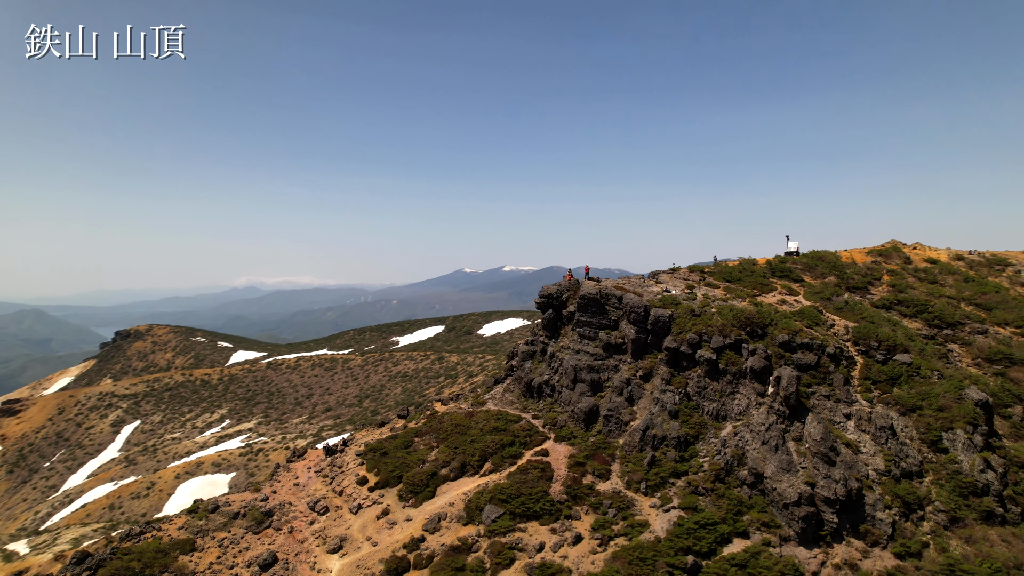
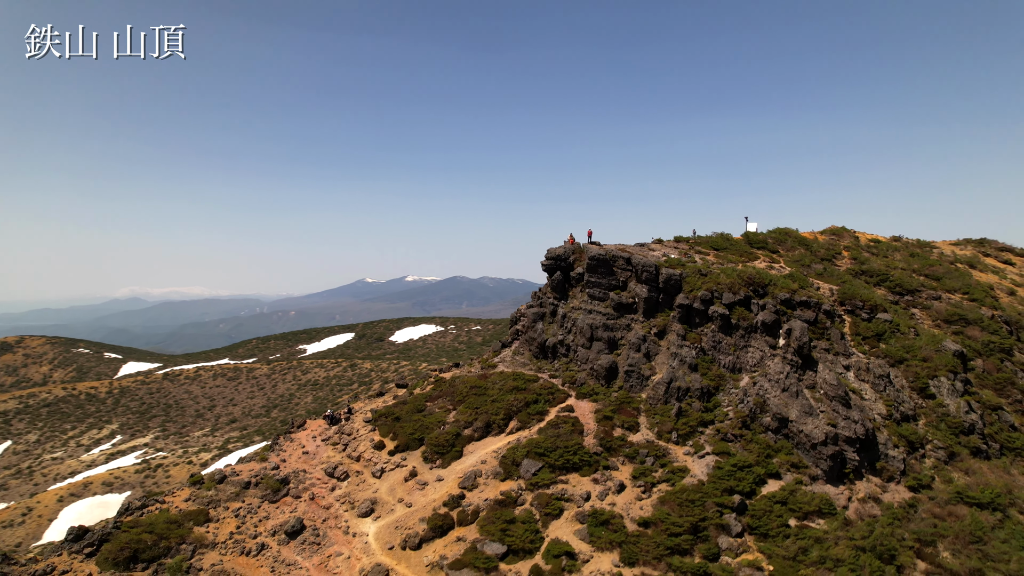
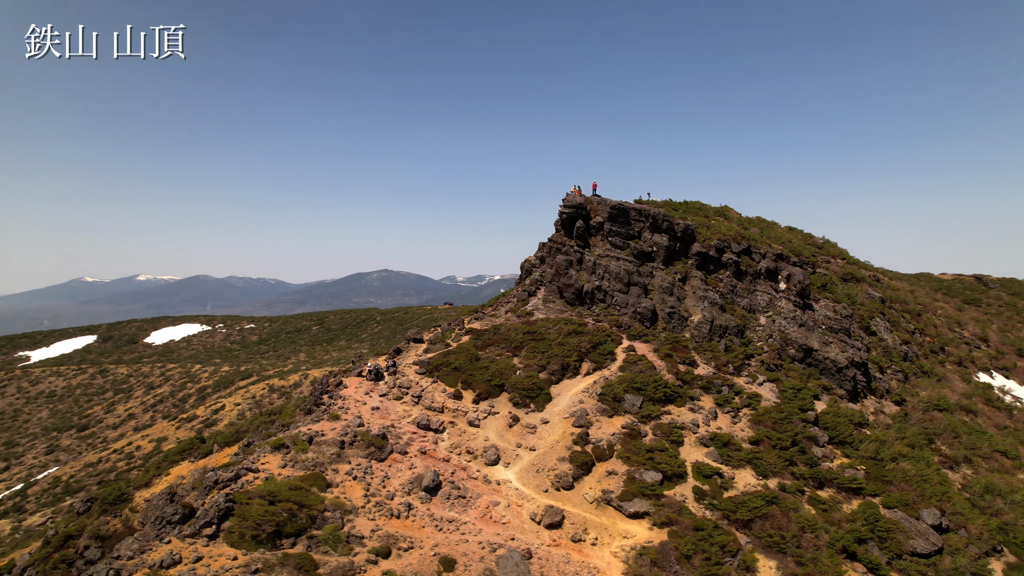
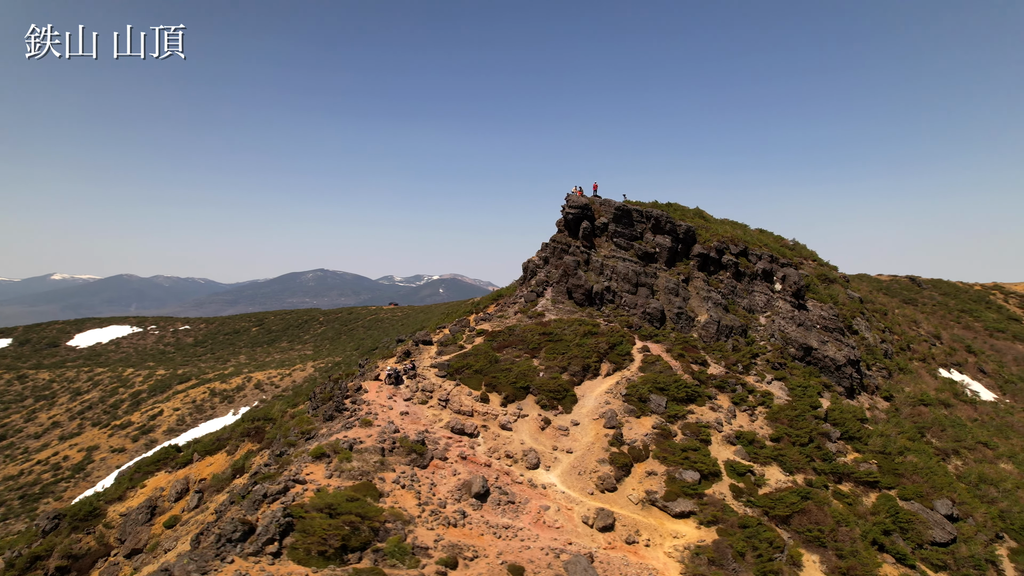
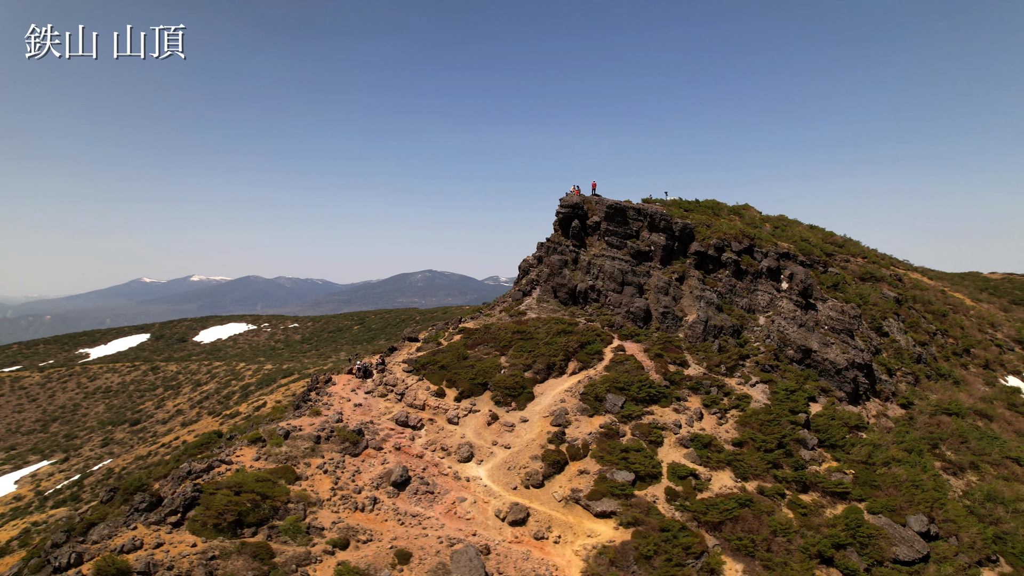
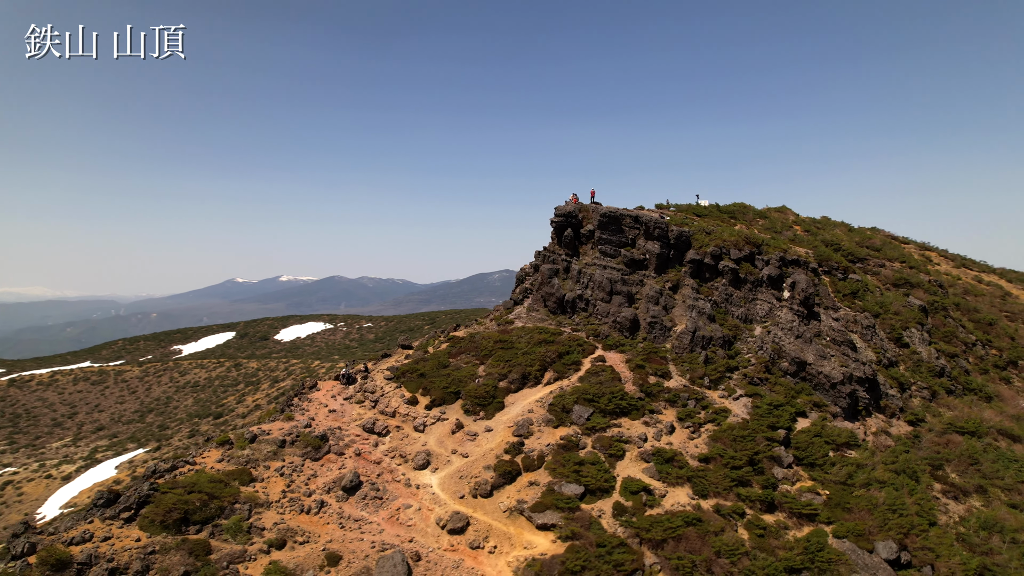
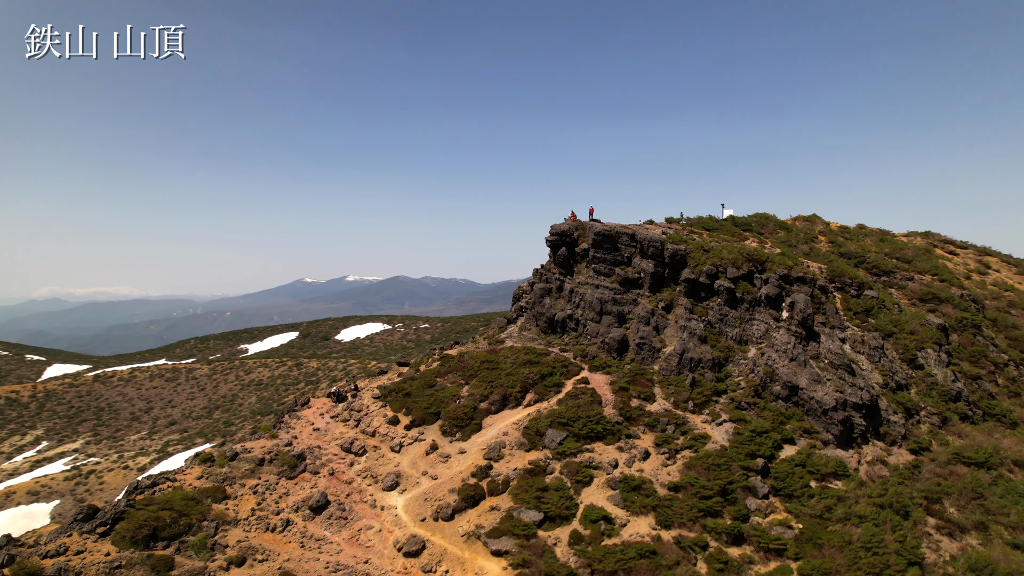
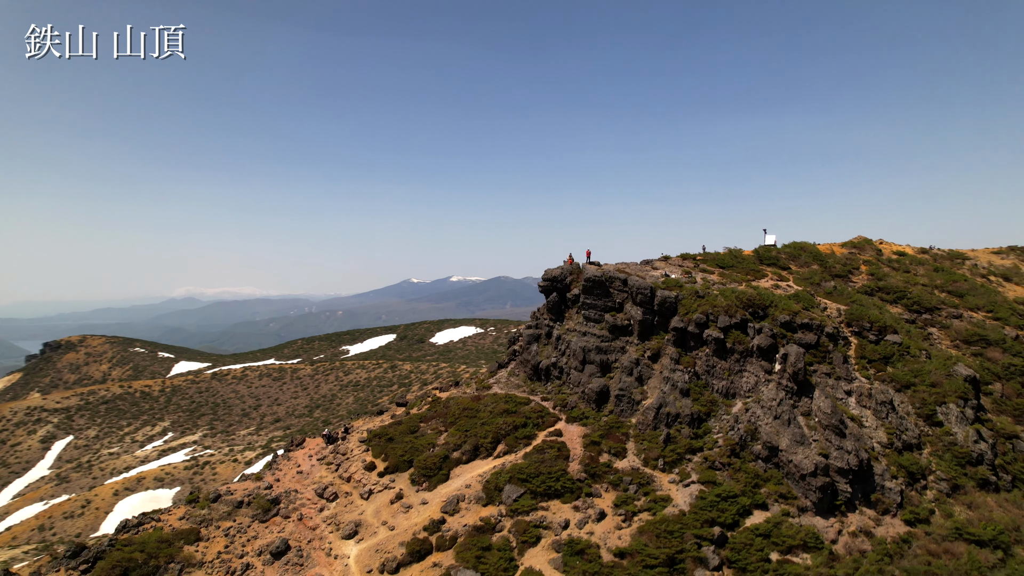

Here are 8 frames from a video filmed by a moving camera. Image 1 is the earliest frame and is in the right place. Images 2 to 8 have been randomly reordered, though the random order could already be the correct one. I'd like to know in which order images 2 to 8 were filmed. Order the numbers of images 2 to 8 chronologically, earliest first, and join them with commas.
8, 2, 7, 6, 5, 3, 4
